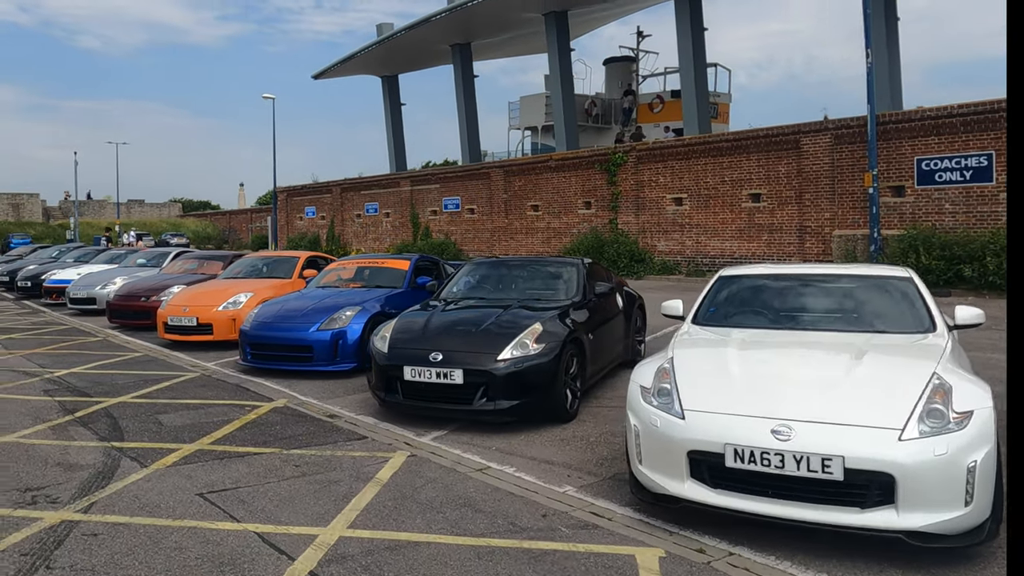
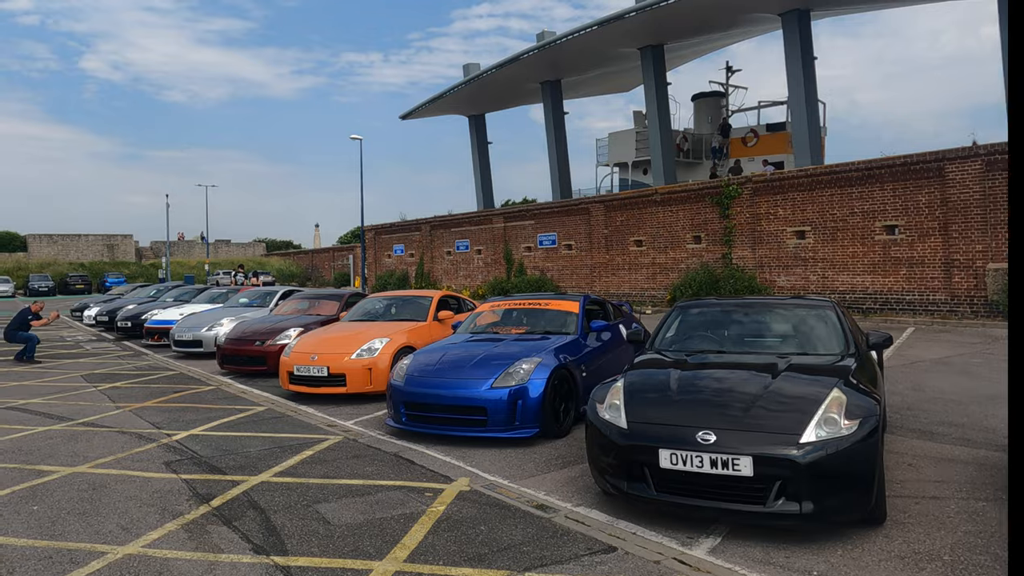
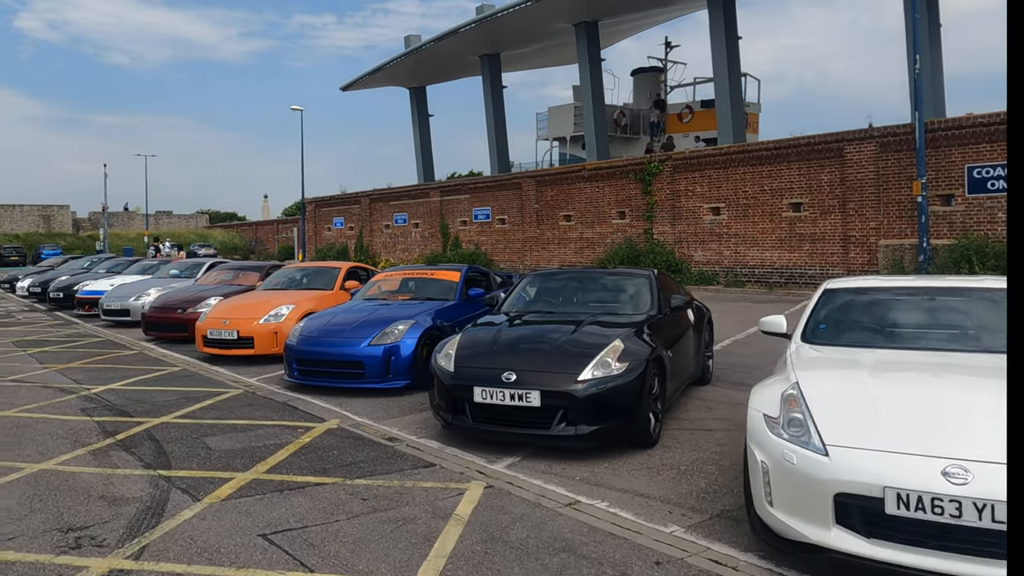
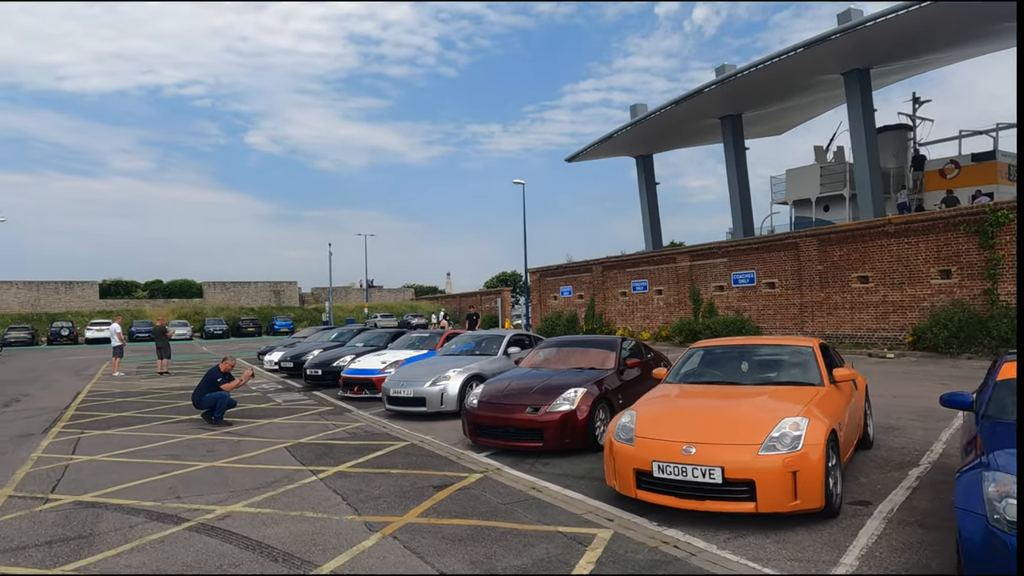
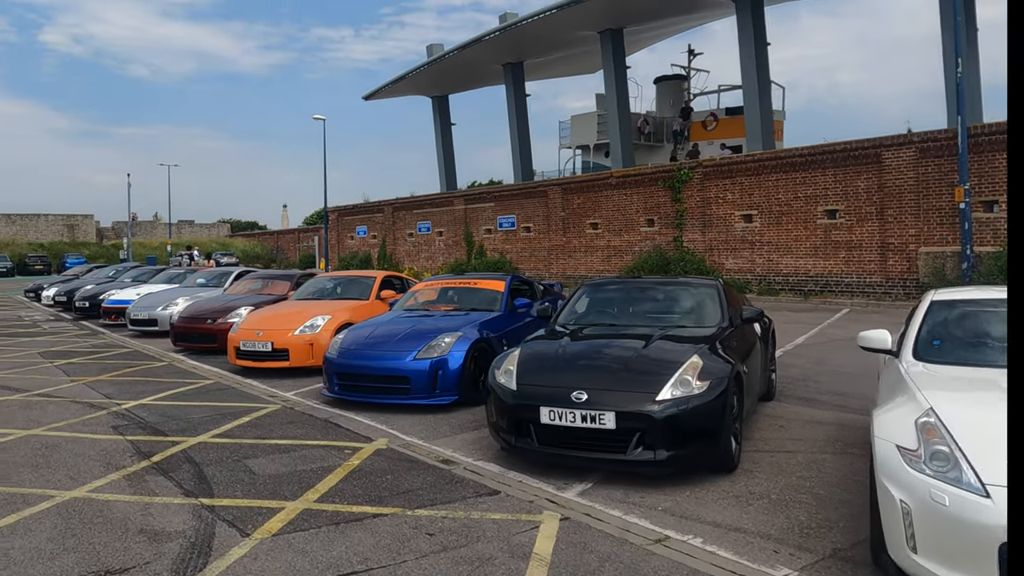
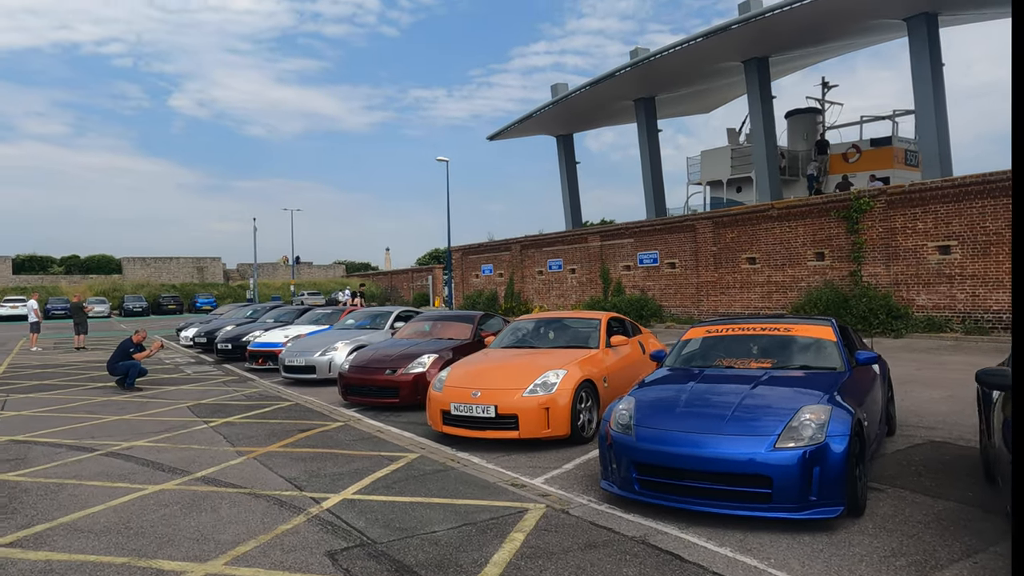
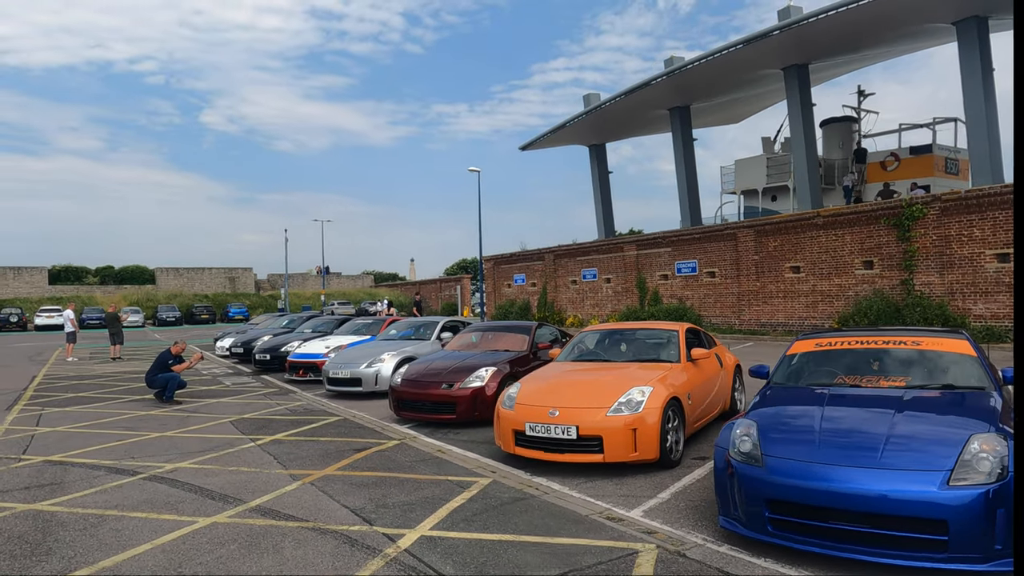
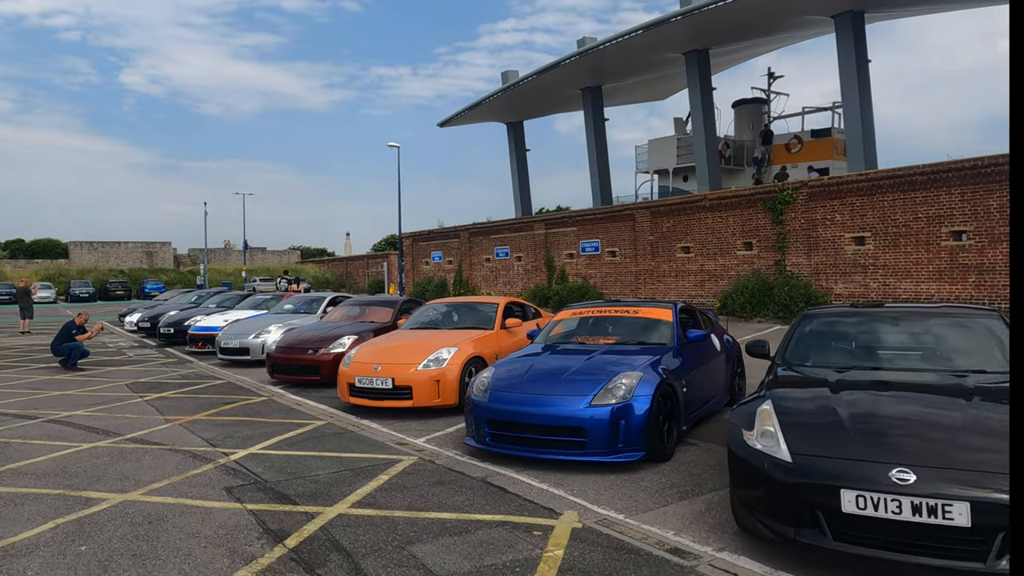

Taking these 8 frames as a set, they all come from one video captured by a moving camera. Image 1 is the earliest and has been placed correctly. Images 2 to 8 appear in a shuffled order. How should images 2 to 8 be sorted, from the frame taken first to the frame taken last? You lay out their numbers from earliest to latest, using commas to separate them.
3, 5, 2, 8, 6, 7, 4
